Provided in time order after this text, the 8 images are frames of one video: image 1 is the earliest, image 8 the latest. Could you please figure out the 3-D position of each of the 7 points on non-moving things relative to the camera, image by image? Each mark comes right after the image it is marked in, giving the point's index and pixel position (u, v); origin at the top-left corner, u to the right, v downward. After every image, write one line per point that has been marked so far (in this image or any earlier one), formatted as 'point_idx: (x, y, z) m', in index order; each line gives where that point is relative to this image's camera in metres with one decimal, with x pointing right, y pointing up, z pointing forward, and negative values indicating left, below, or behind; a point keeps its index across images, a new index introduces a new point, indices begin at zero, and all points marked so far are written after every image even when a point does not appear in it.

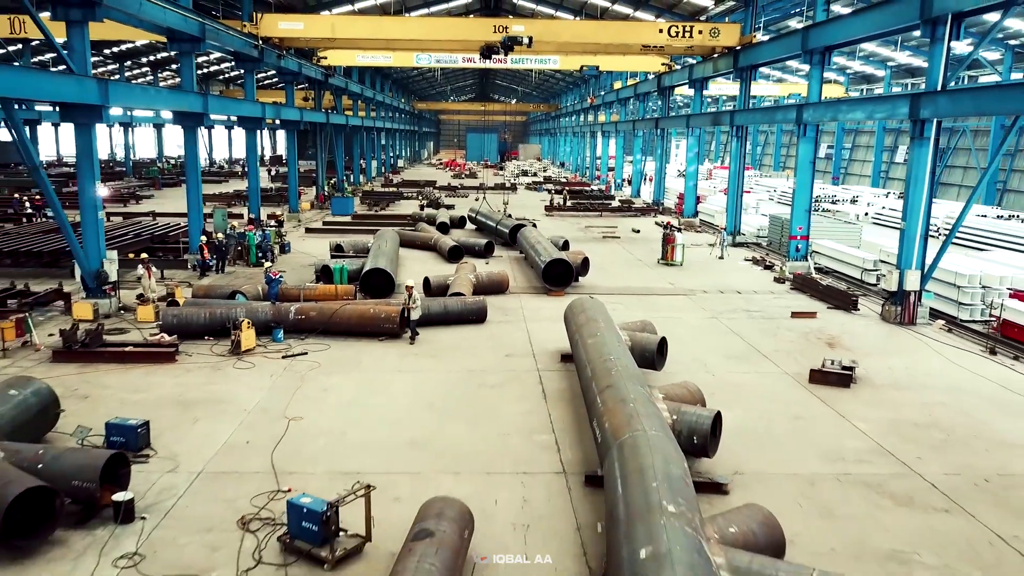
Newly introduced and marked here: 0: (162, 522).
0: (-2.3, -1.5, +5.2) m
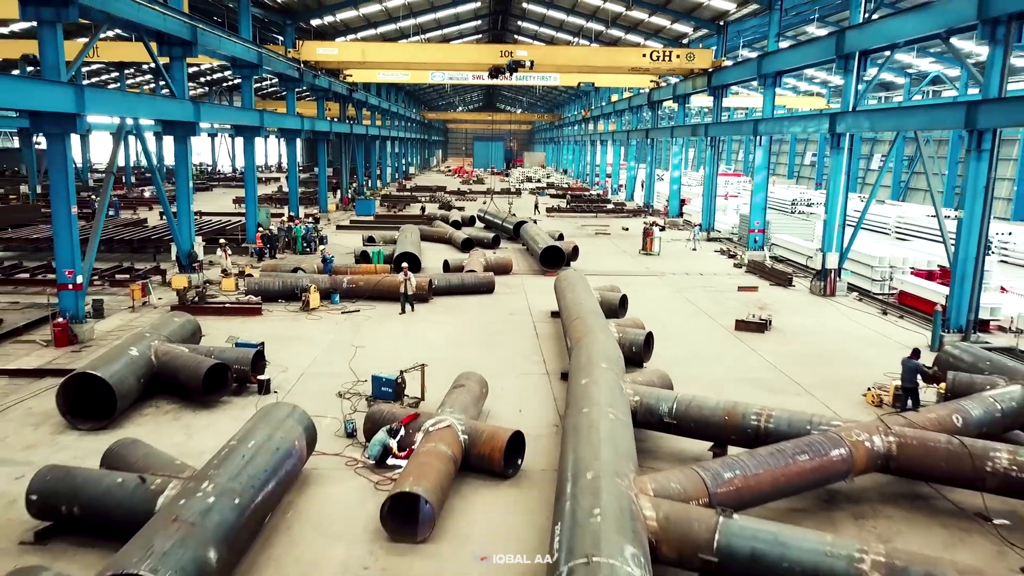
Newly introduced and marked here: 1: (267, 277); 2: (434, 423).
0: (-2.3, -1.1, +8.1) m
1: (-3.9, +0.2, +12.7) m
2: (-0.6, -1.1, +6.1) m
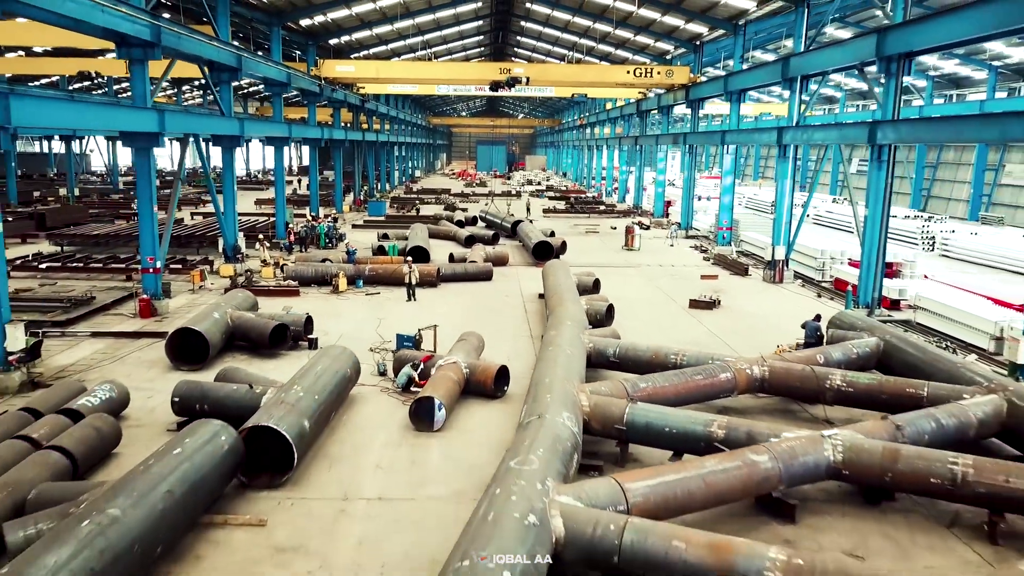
0: (-2.4, -0.8, +10.6) m
1: (-4.0, +0.4, +15.1) m
2: (-0.7, -0.8, +8.5) m
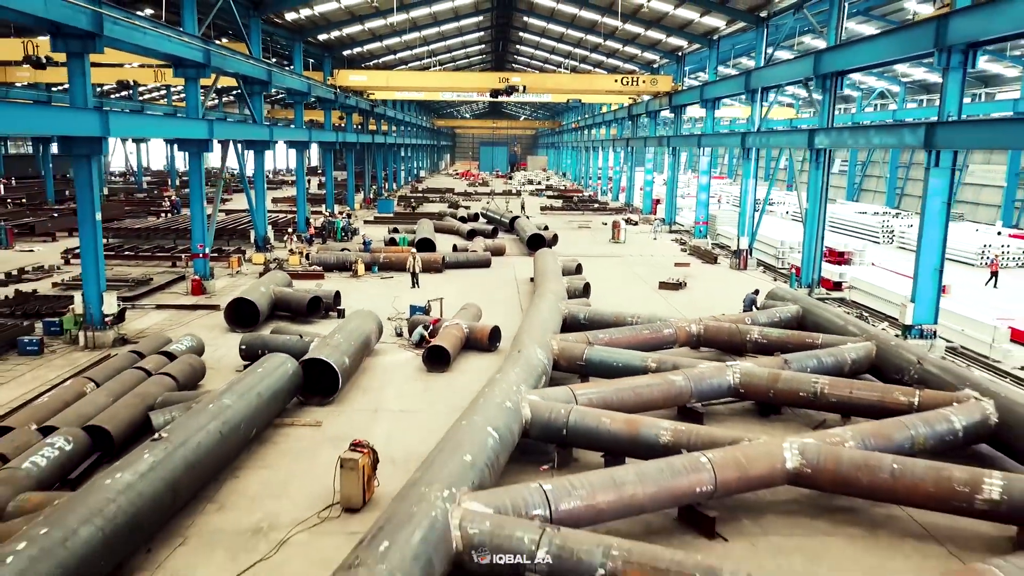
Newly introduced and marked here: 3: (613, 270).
0: (-2.5, -0.5, +12.8) m
1: (-4.1, +0.7, +17.4) m
2: (-0.9, -0.5, +10.8) m
3: (+2.2, +0.4, +17.7) m
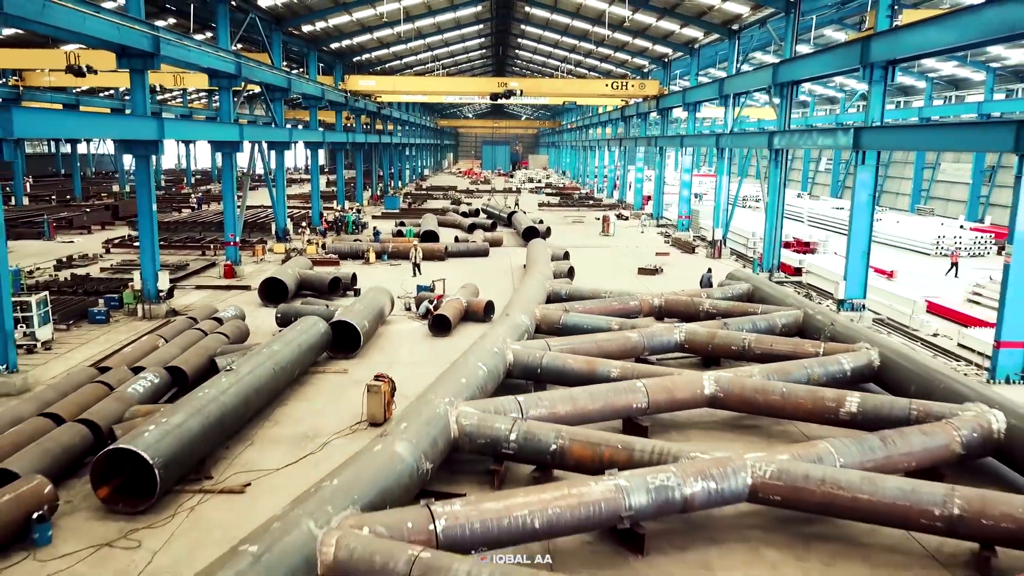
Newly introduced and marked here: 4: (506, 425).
0: (-2.7, -0.2, +14.8) m
1: (-4.2, +1.1, +19.3) m
2: (-1.0, -0.2, +12.7) m
3: (+2.1, +0.7, +19.6) m
4: (0.0, -1.1, +6.6) m
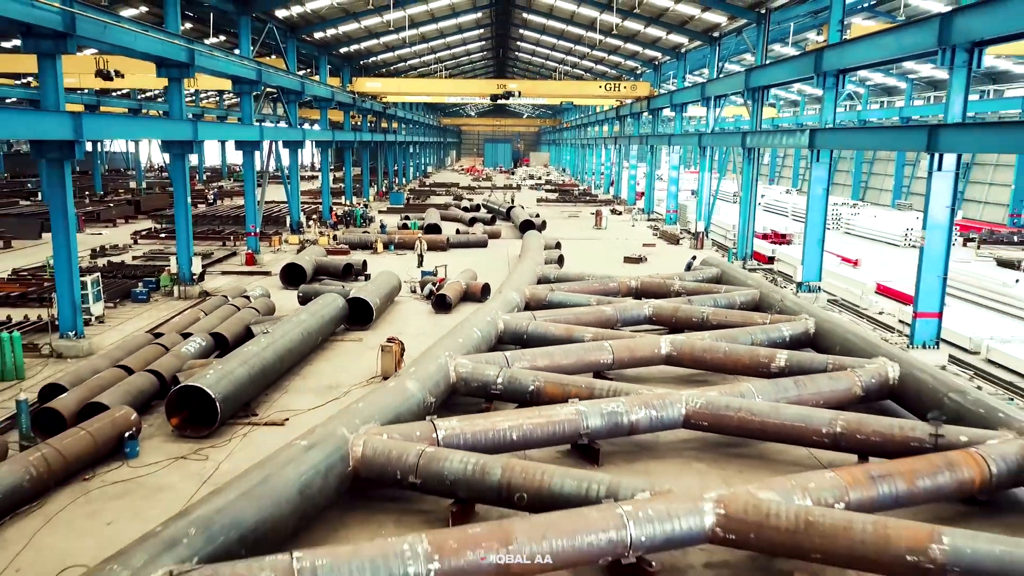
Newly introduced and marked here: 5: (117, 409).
0: (-2.8, +0.1, +16.4) m
1: (-4.3, +1.4, +20.9) m
2: (-1.1, +0.1, +14.3) m
3: (+2.1, +1.0, +21.2) m
4: (-0.2, -0.9, +8.2) m
5: (-3.7, -1.1, +7.4) m
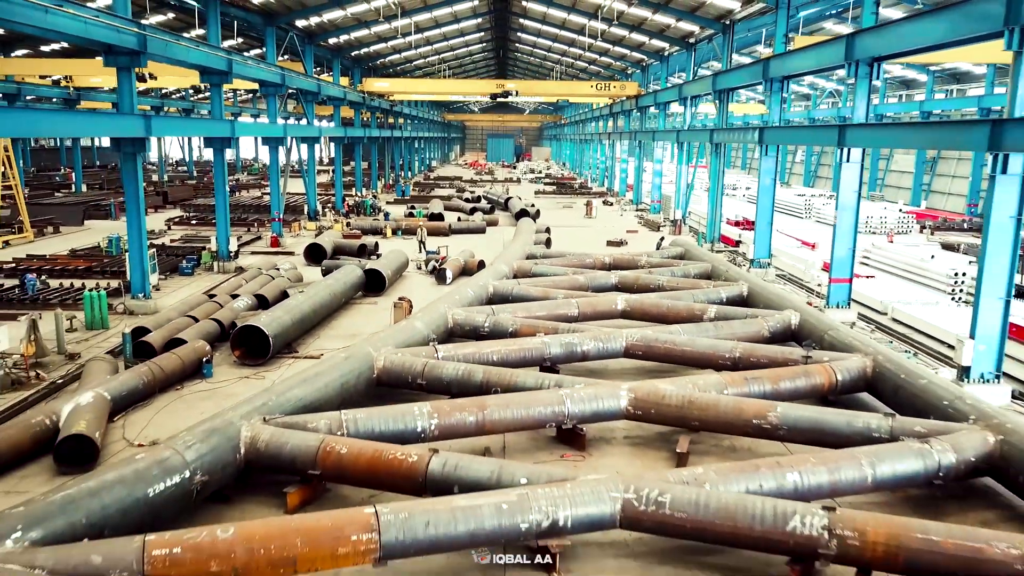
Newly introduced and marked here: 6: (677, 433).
0: (-2.9, +0.6, +18.7) m
1: (-4.4, +1.9, +23.3) m
2: (-1.3, +0.6, +16.7) m
3: (+1.9, +1.6, +23.5) m
4: (-0.4, -0.4, +10.5) m
5: (-3.9, -0.7, +9.8) m
6: (+1.6, -1.4, +7.9) m
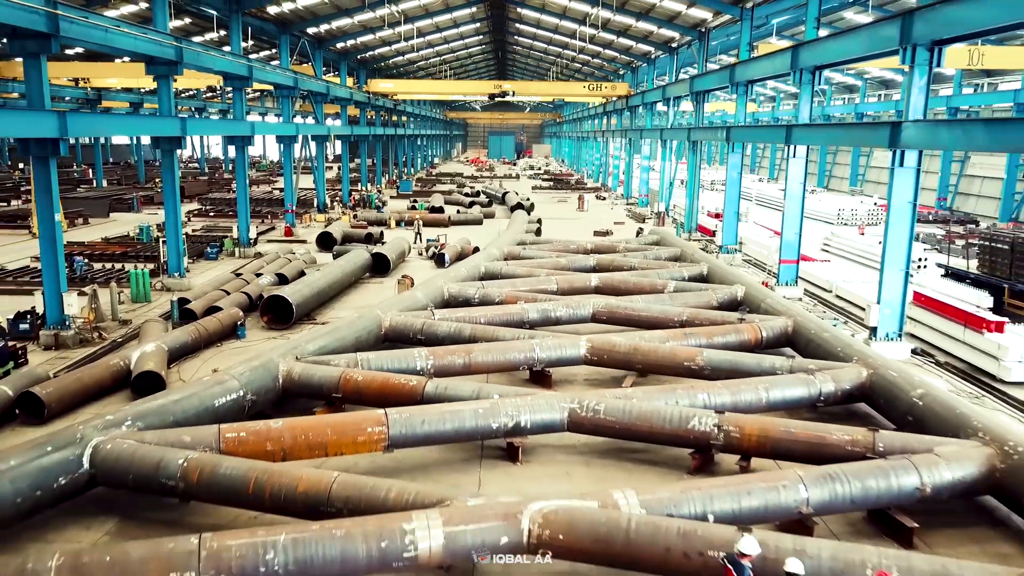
0: (-3.1, +1.0, +20.5) m
1: (-4.6, +2.3, +25.1) m
2: (-1.5, +1.0, +18.5) m
3: (+1.8, +2.0, +25.3) m
4: (-0.6, 0.0, +12.3) m
5: (-4.1, -0.3, +11.6) m
6: (+1.4, -1.1, +9.7) m
